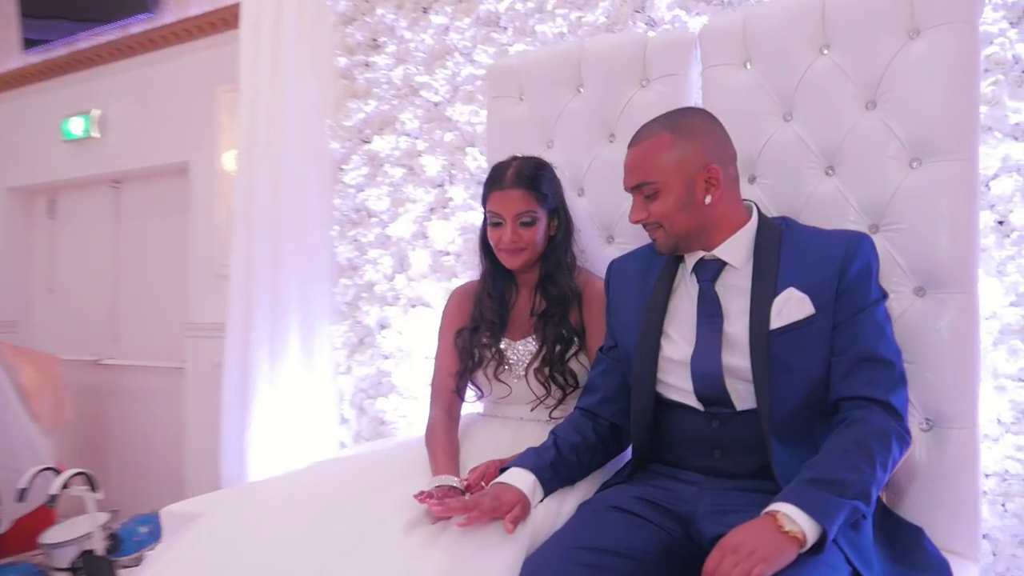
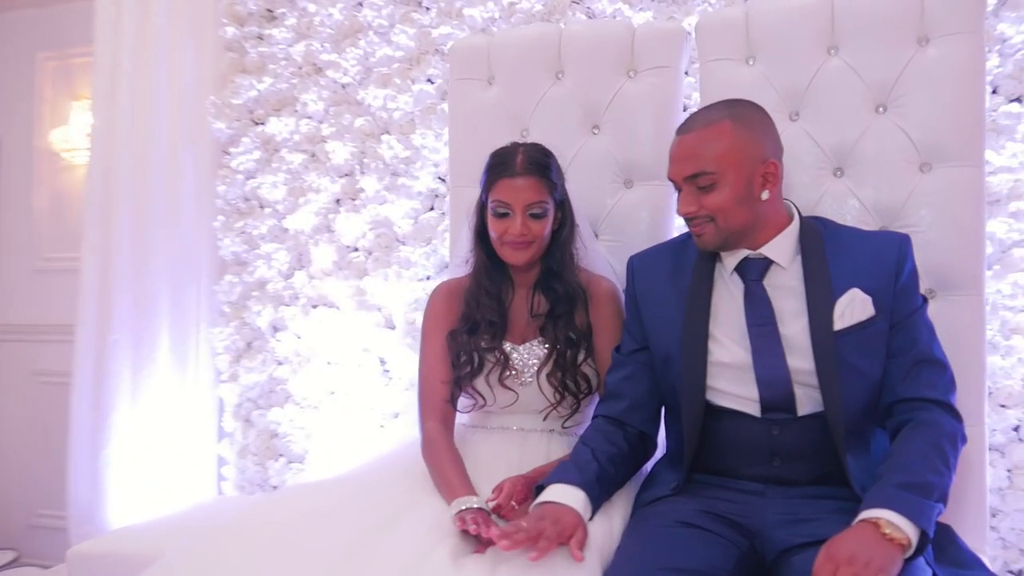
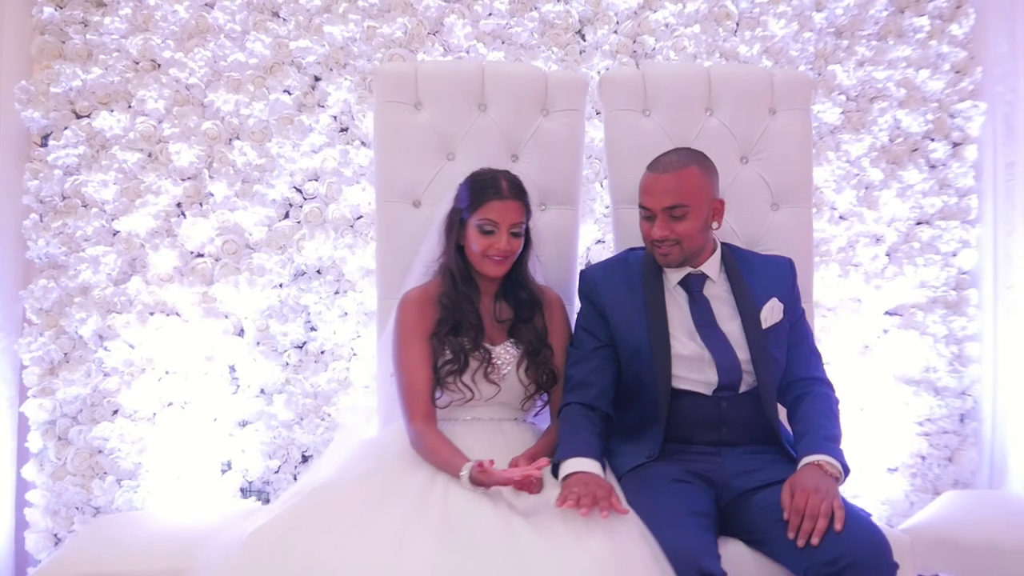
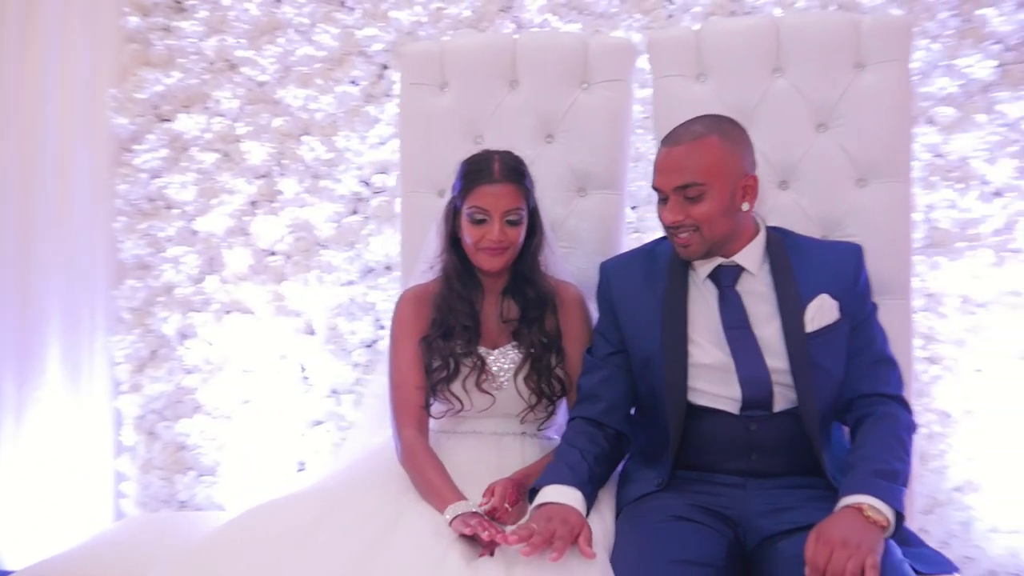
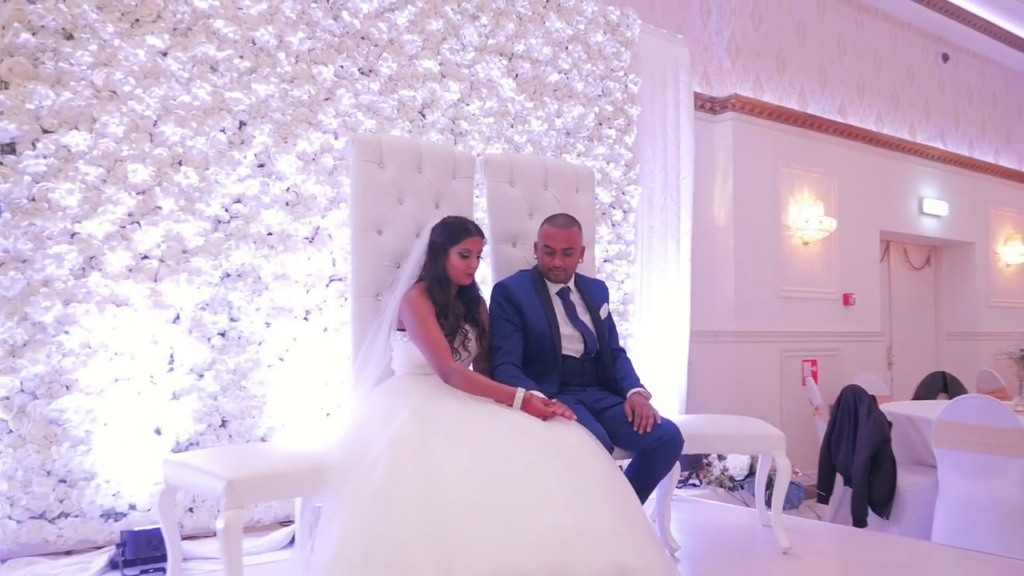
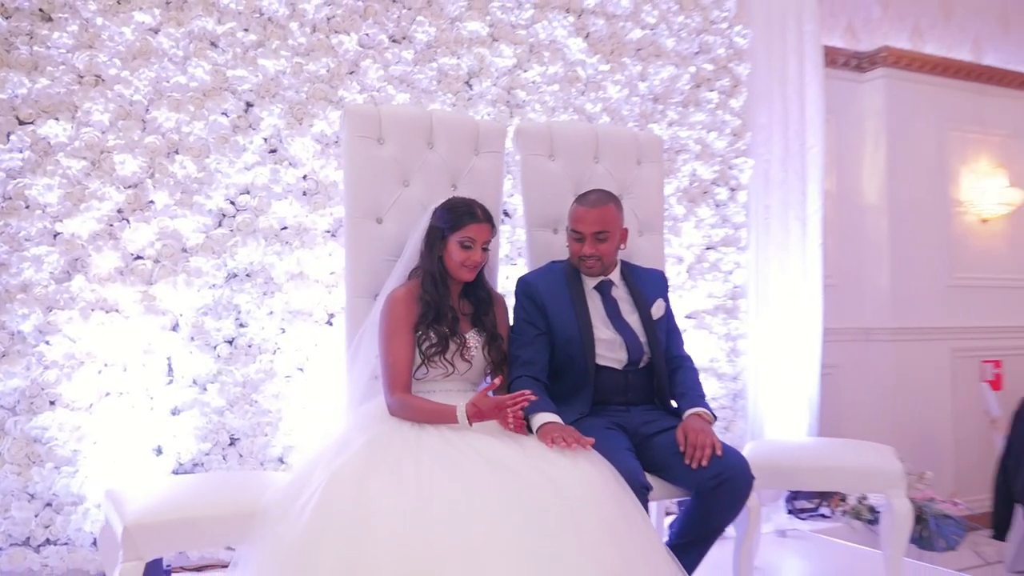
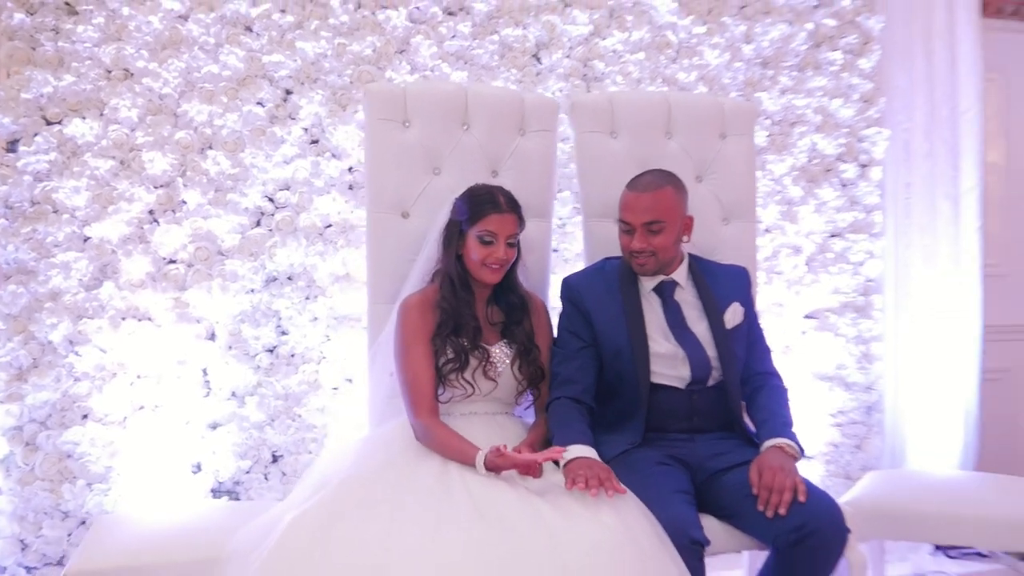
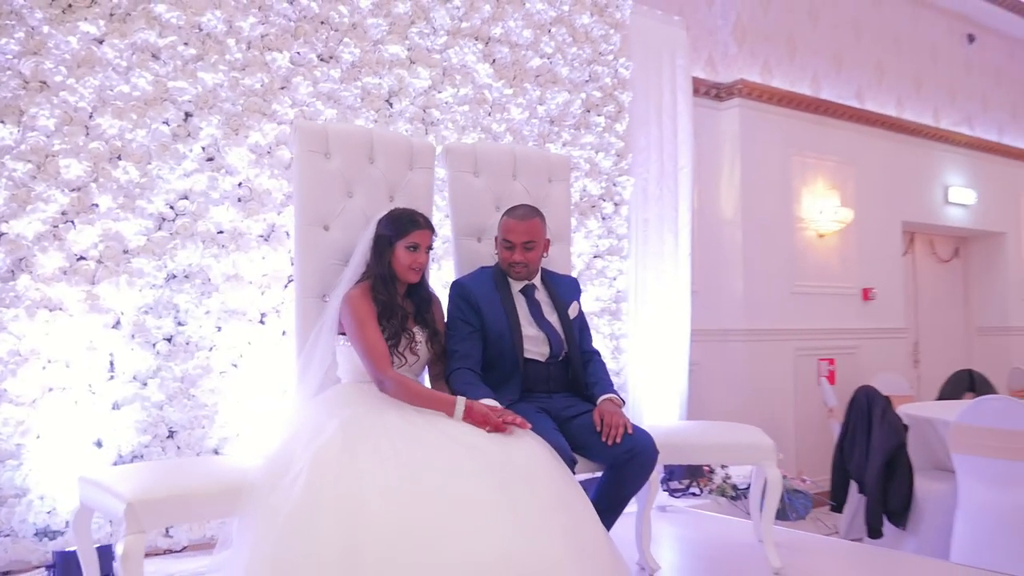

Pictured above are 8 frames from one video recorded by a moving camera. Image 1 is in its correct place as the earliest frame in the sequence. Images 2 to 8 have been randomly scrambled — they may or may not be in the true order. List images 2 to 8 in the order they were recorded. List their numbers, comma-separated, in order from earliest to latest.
2, 4, 3, 7, 6, 8, 5
